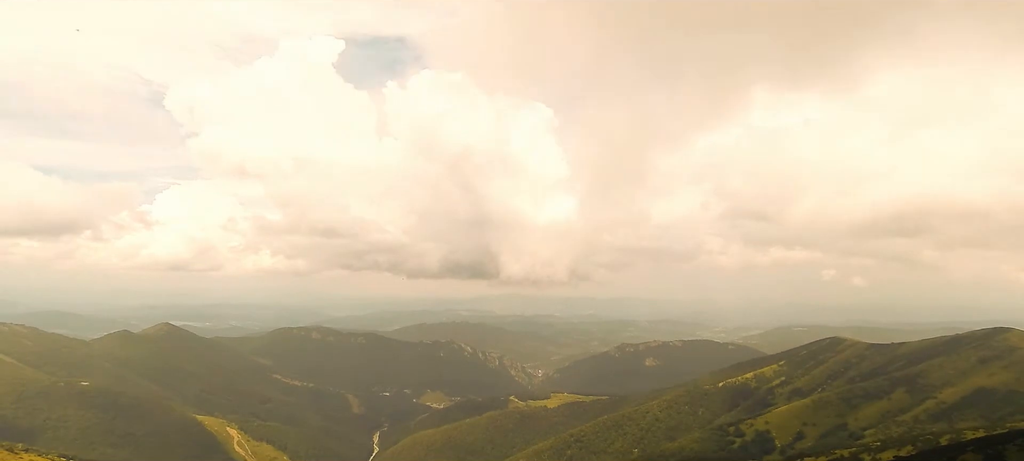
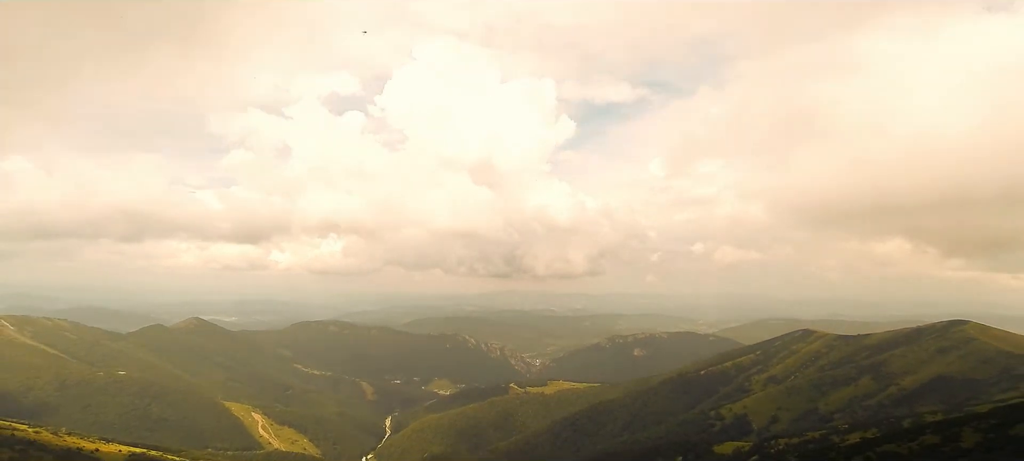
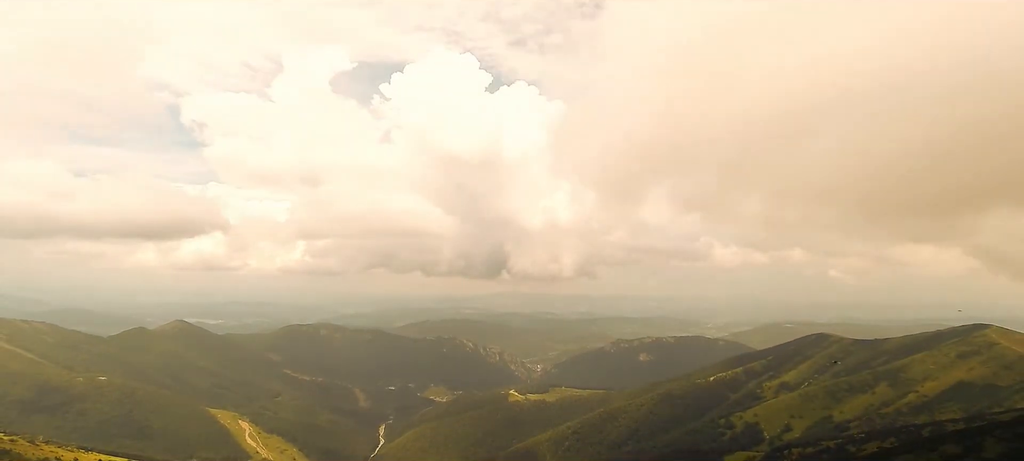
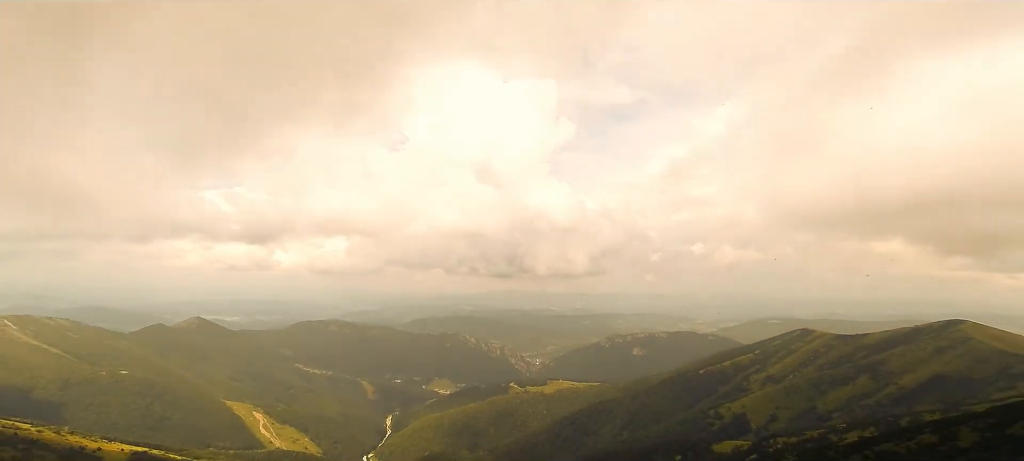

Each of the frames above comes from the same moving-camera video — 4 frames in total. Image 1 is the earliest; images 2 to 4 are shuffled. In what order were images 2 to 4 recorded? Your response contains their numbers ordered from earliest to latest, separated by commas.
3, 2, 4
